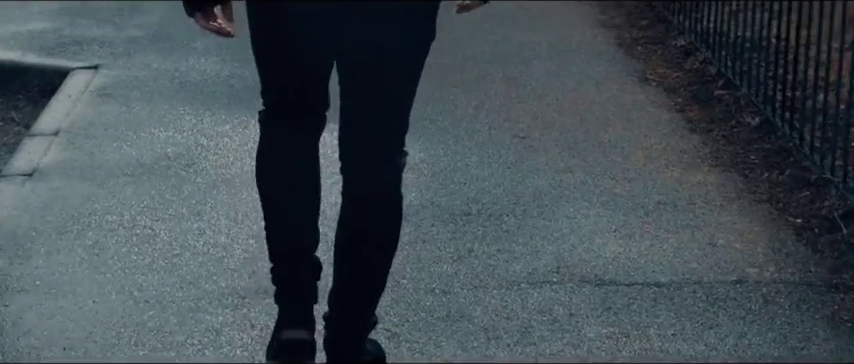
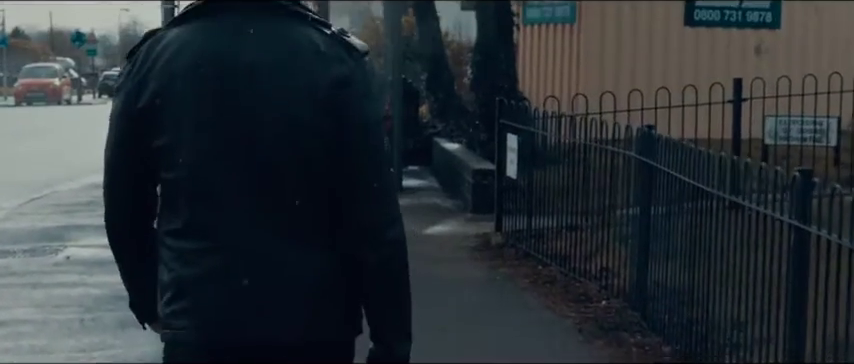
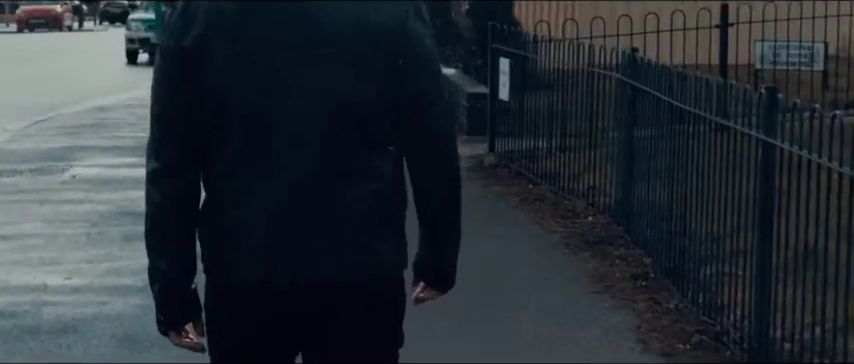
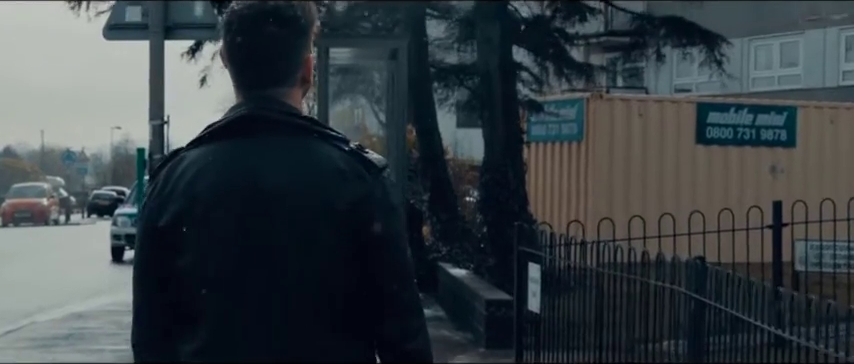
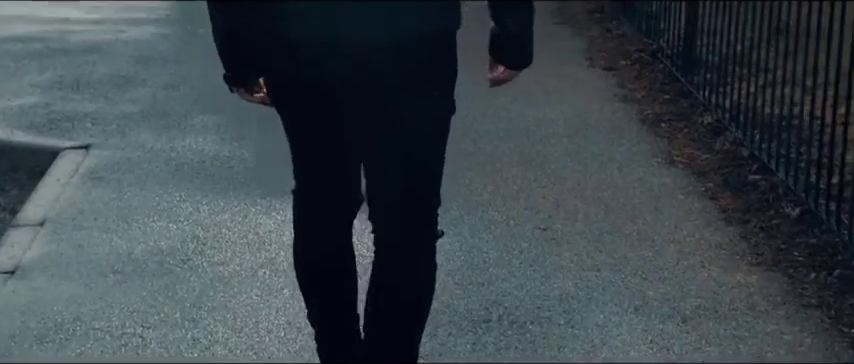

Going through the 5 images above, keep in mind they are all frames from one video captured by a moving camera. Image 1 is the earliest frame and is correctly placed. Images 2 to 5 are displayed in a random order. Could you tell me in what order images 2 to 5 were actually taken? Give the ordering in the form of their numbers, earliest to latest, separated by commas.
5, 3, 2, 4
